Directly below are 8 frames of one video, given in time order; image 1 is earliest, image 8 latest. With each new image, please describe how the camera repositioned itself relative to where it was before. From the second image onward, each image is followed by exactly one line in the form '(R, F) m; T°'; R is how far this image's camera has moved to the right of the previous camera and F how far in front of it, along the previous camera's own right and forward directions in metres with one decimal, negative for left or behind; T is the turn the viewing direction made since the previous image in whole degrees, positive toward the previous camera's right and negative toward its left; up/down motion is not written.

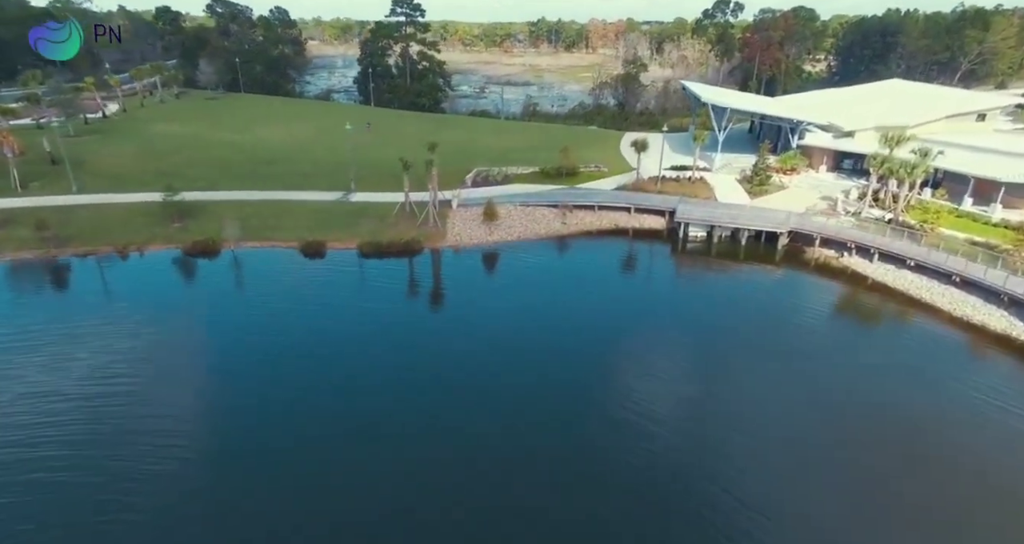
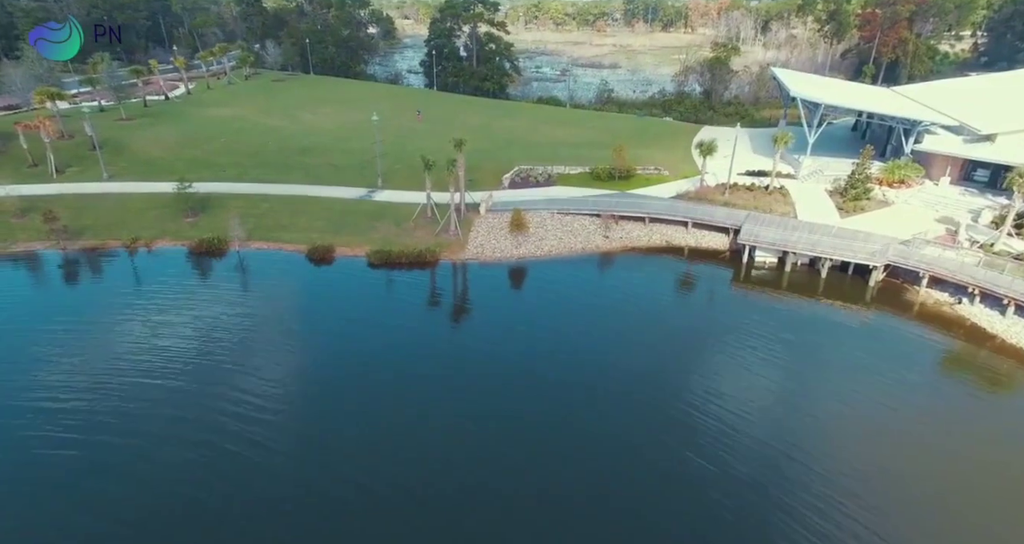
(+4.5, +6.8) m; -9°
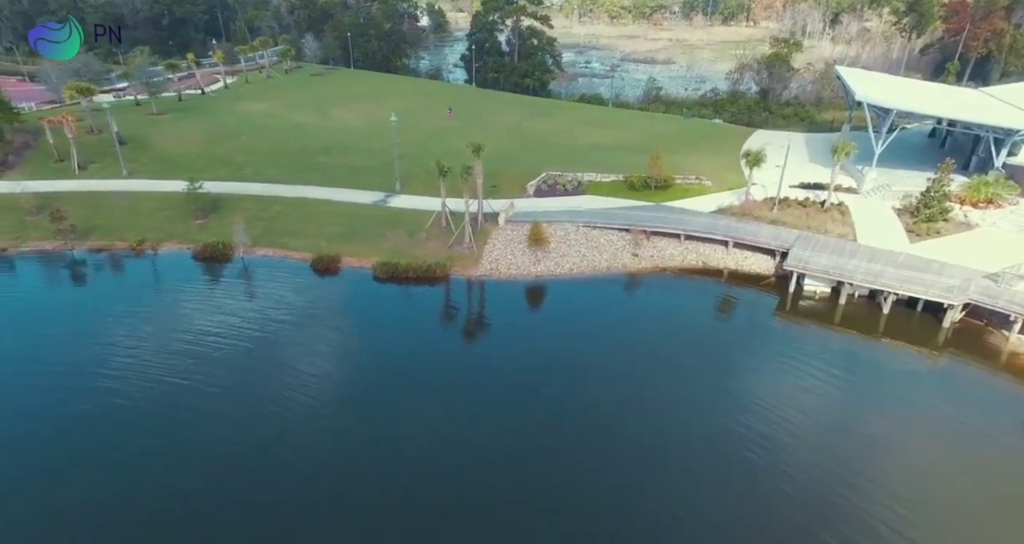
(+2.2, +3.8) m; -5°
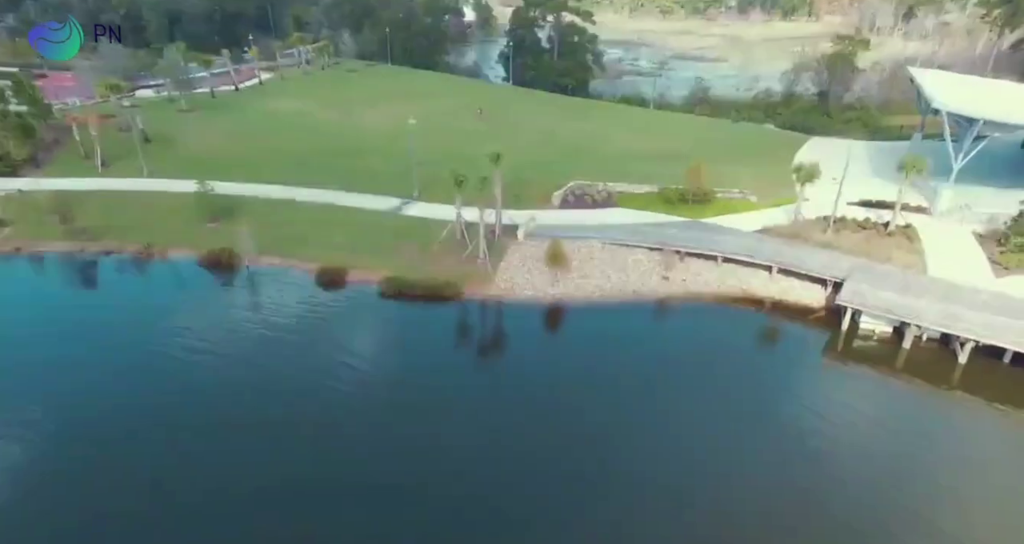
(+1.6, +3.3) m; -4°
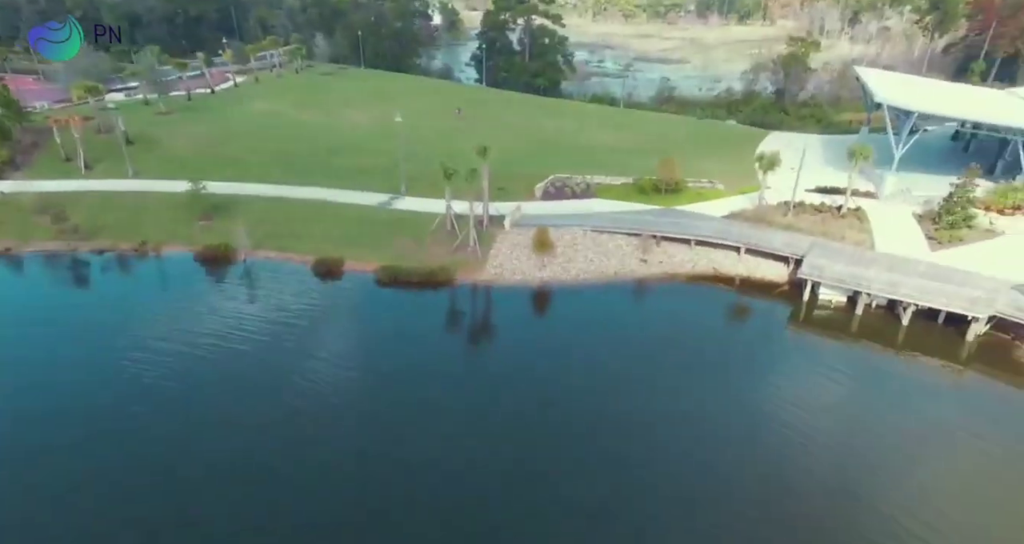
(-1.4, -2.3) m; +3°
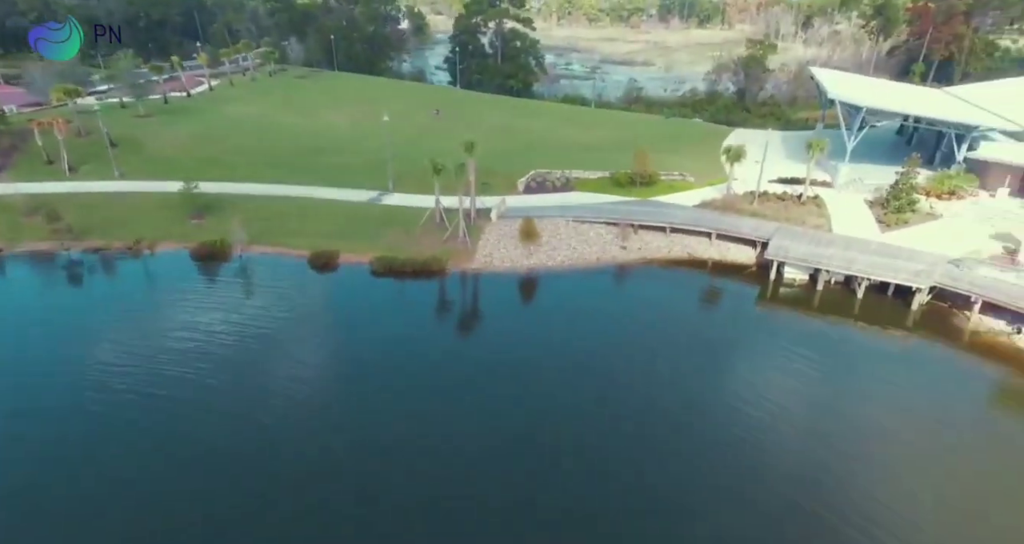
(-1.4, -2.3) m; +3°
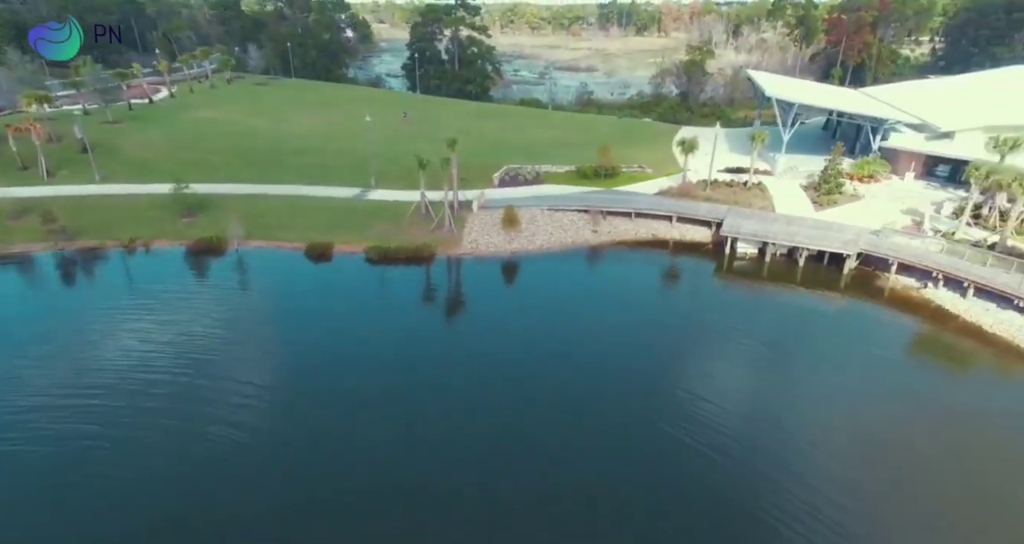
(-3.0, -3.8) m; +5°
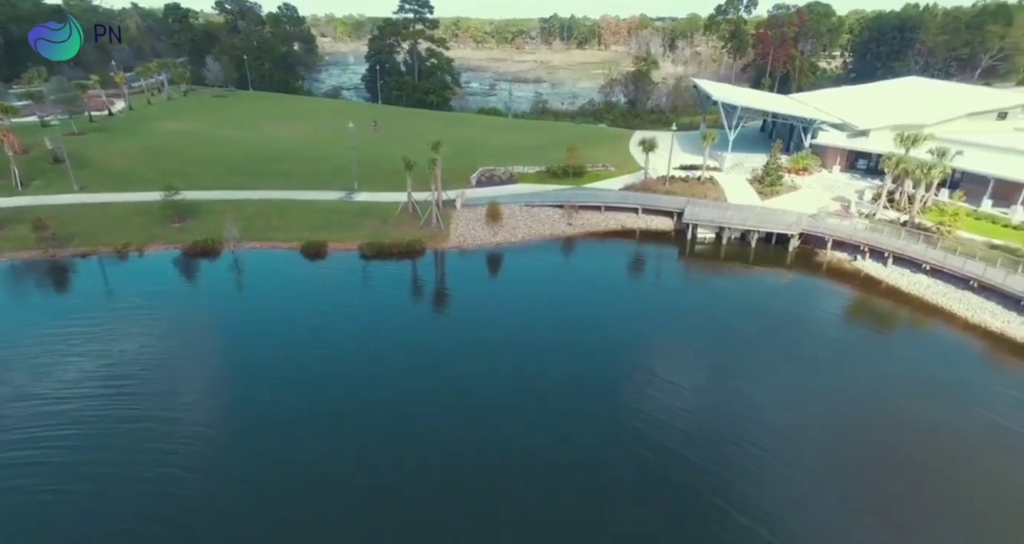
(-3.4, -3.7) m; +6°
